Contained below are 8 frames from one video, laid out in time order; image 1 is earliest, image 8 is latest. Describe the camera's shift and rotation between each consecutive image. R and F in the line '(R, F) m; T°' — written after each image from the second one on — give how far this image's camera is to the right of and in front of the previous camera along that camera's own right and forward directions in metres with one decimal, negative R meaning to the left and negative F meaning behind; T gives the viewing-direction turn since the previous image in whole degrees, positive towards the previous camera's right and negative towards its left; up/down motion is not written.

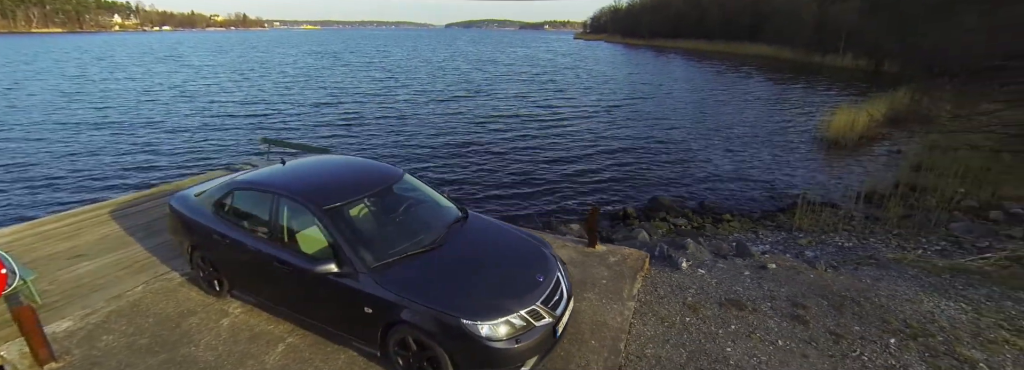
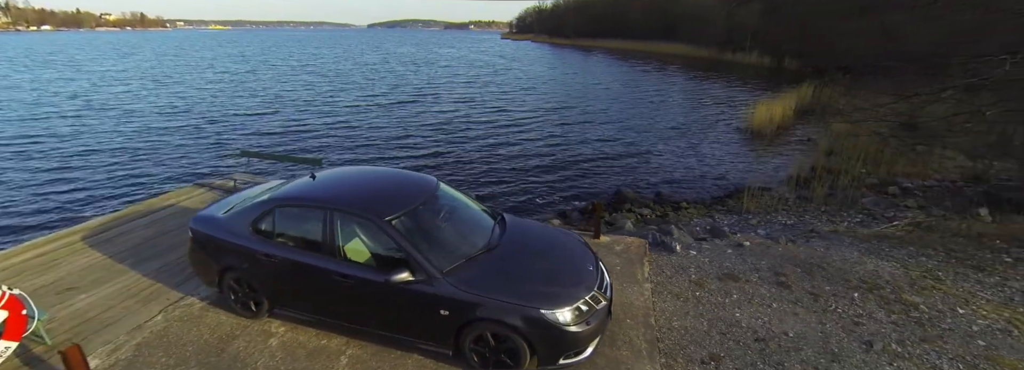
(-1.0, -0.2) m; +9°
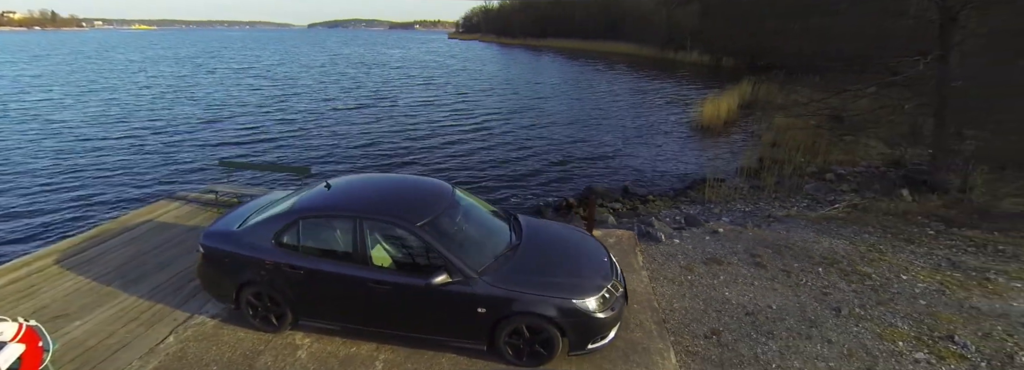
(-0.6, -0.2) m; +7°
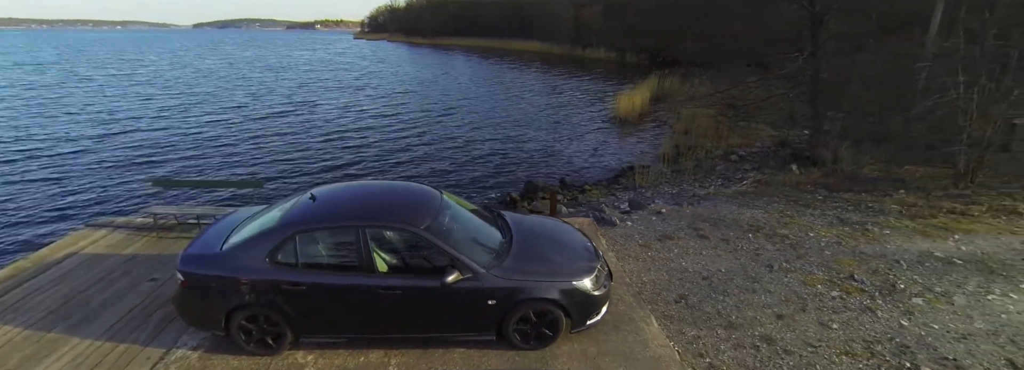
(-0.7, -0.2) m; +11°
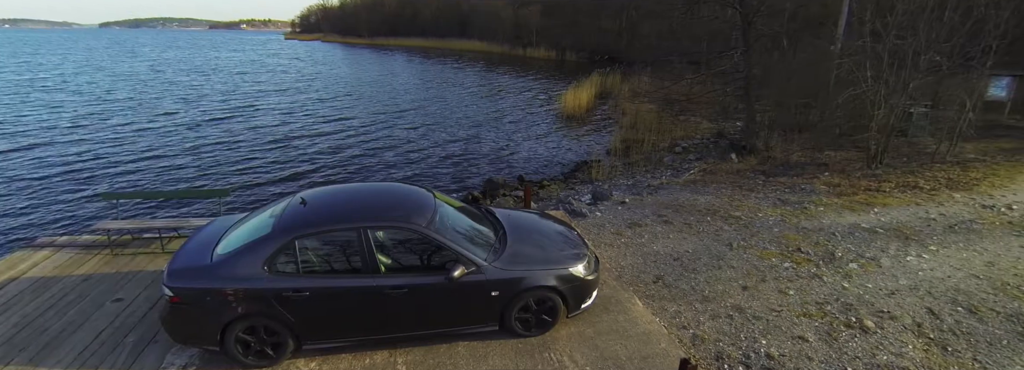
(-0.5, -0.1) m; +7°
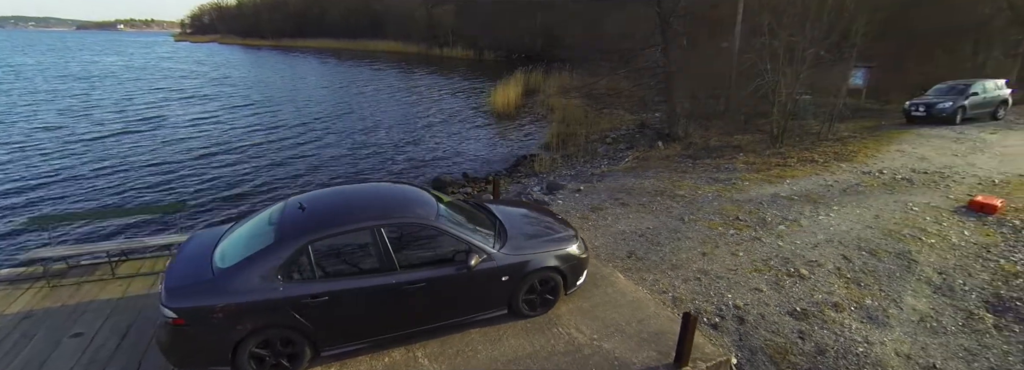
(-0.8, -0.2) m; +10°
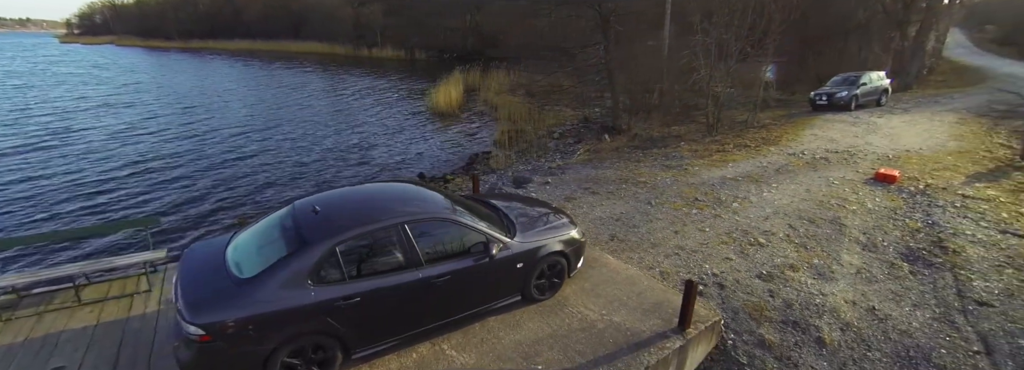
(-0.7, -0.1) m; +9°
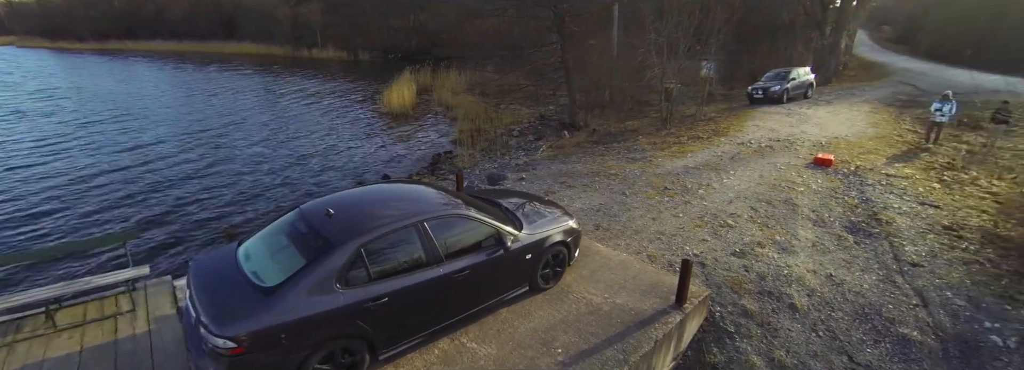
(-0.6, -0.1) m; +7°
